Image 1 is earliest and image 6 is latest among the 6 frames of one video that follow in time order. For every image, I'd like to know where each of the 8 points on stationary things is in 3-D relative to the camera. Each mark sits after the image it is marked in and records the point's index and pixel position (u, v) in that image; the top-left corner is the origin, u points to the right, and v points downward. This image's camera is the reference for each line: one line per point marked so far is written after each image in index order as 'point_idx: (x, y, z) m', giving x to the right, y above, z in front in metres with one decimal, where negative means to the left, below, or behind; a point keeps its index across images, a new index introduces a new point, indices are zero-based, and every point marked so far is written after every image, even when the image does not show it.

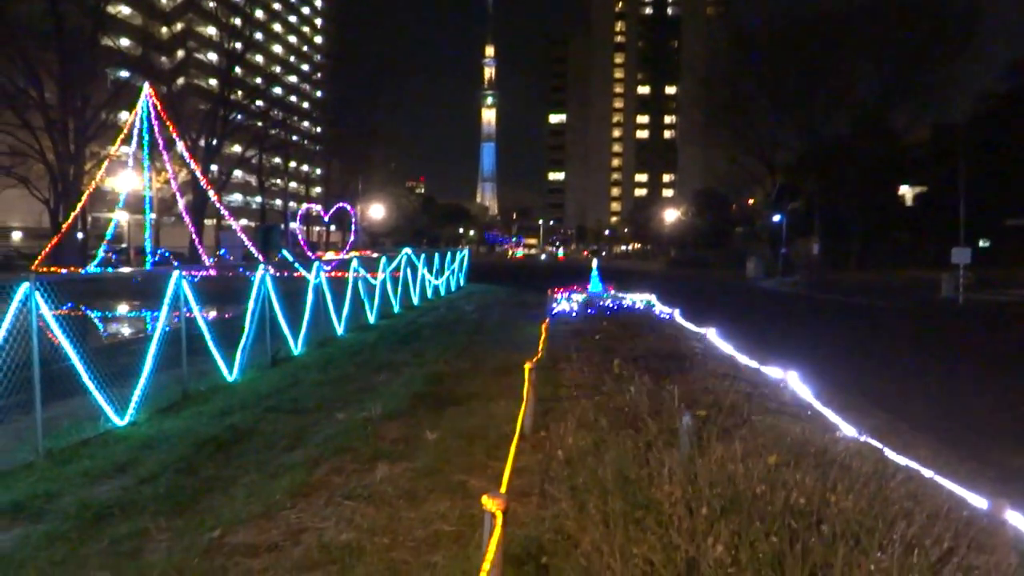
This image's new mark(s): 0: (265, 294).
0: (-3.0, -0.1, +10.3) m
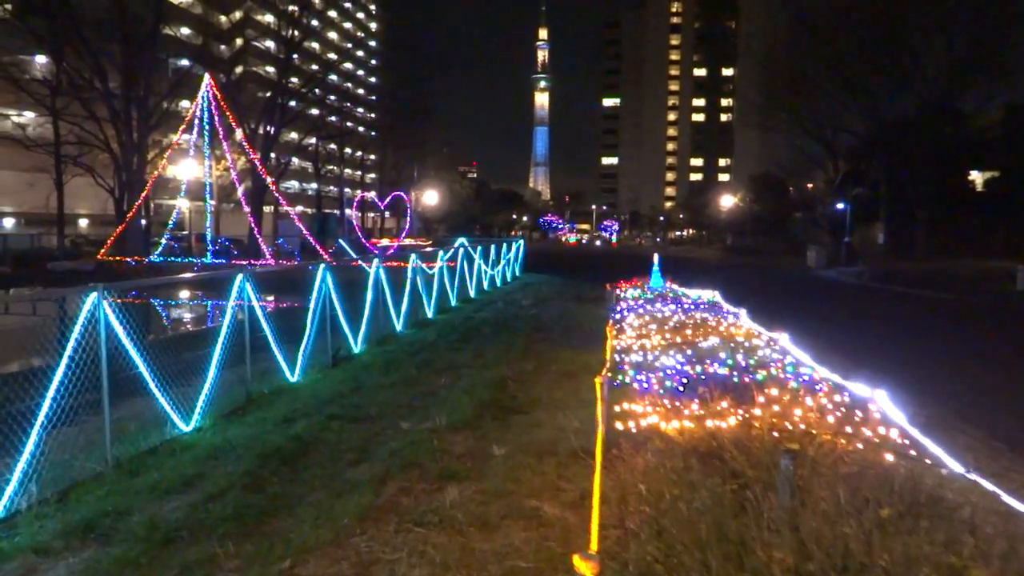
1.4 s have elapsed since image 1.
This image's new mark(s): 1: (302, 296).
0: (-2.2, 0.0, +10.2) m
1: (-4.0, -0.2, +16.3) m
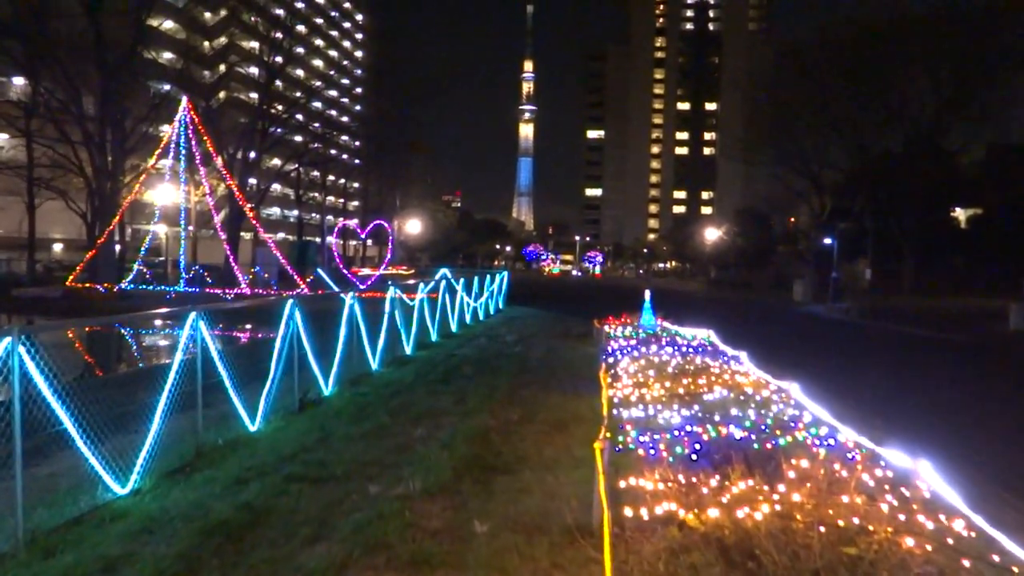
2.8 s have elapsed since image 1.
0: (-2.4, -0.5, +9.4) m
1: (-4.3, -0.8, +15.4) m
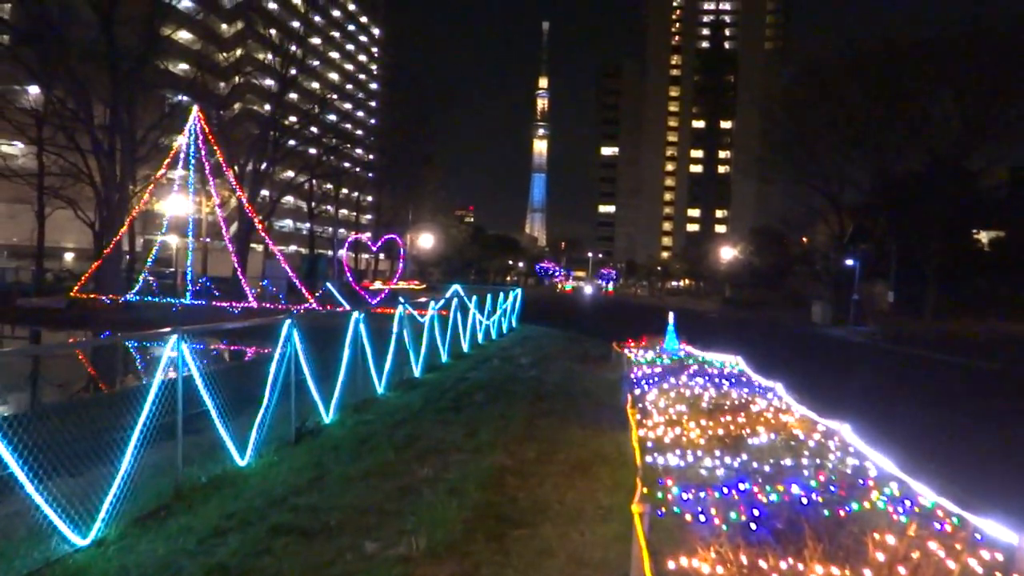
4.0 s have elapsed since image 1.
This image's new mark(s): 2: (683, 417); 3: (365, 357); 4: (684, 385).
0: (-2.2, -0.6, +8.6) m
1: (-4.1, -1.0, +14.7) m
2: (+1.4, -1.1, +7.2) m
3: (-2.0, -0.9, +11.3) m
4: (+1.9, -1.0, +9.2) m
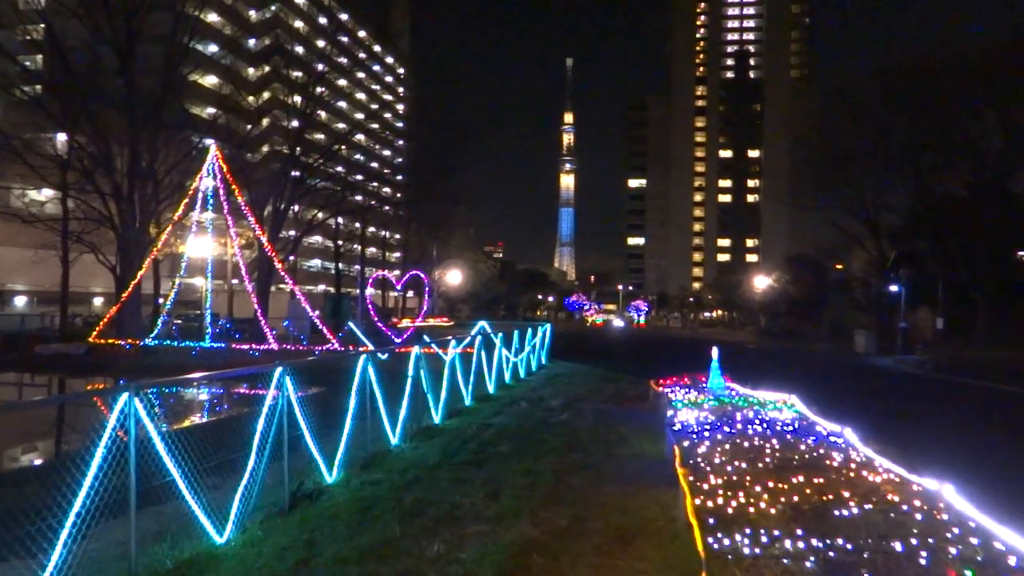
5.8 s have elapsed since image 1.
0: (-2.0, -1.0, +7.5) m
1: (-3.6, -1.7, +13.6) m
2: (+1.6, -1.3, +6.0) m
3: (-1.6, -1.4, +10.2) m
4: (+2.1, -1.3, +7.9) m
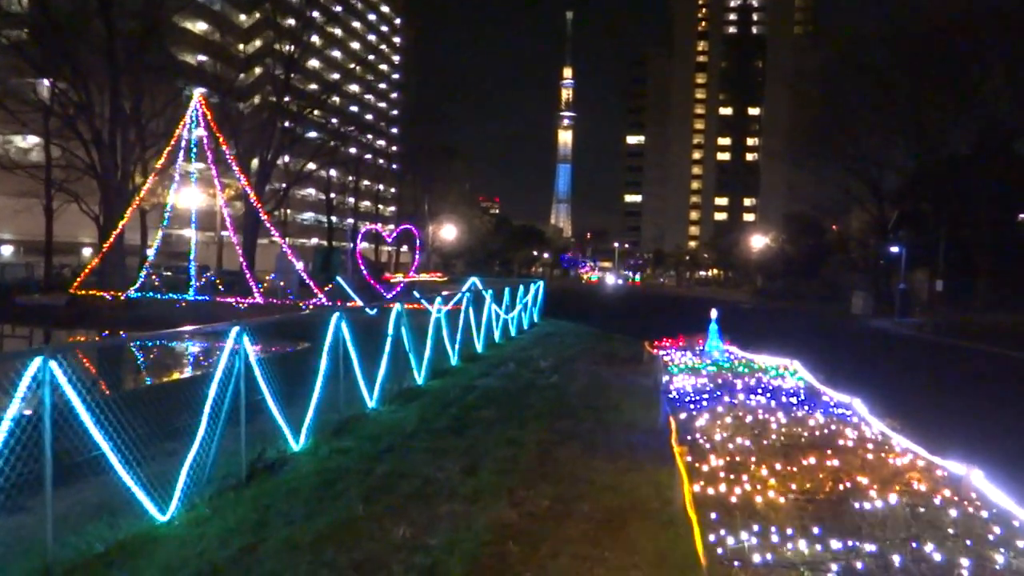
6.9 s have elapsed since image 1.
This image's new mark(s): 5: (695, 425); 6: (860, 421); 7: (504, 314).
0: (-2.2, -0.6, +6.9) m
1: (-3.8, -1.0, +13.0) m
2: (+1.5, -1.0, +5.3) m
3: (-1.8, -0.9, +9.5) m
4: (+2.0, -1.0, +7.3) m
5: (+1.4, -1.0, +6.6) m
6: (+2.8, -1.0, +6.7) m
7: (-0.2, -0.6, +18.7) m
